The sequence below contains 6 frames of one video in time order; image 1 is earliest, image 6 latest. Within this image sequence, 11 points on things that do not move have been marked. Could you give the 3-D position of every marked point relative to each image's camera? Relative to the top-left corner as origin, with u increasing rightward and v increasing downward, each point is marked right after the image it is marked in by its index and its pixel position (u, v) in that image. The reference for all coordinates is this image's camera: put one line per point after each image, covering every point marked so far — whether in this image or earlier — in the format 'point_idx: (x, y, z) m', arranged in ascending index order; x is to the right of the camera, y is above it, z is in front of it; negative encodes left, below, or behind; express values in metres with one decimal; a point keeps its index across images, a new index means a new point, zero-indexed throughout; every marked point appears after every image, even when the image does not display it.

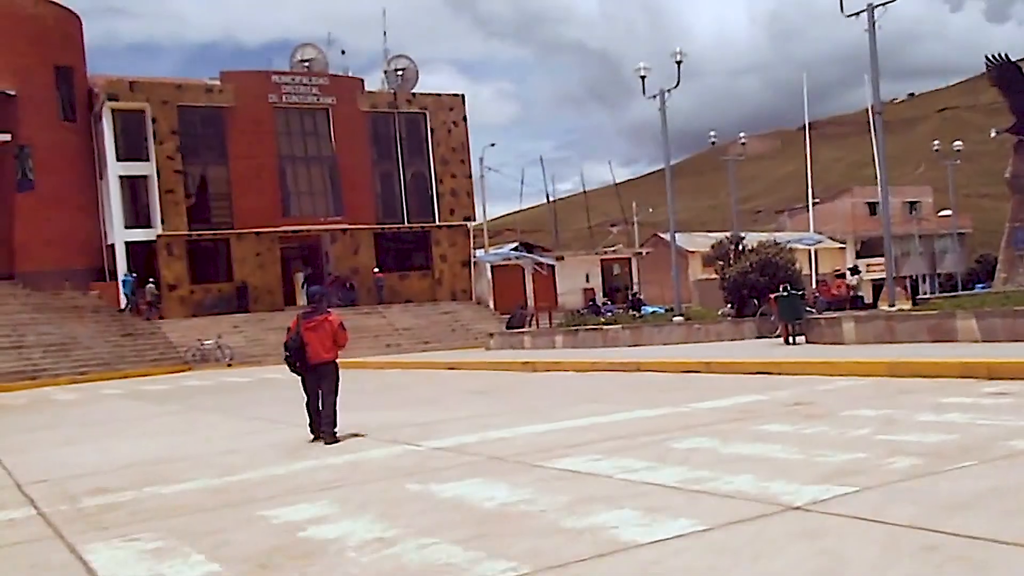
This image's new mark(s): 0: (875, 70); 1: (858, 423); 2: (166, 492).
0: (+5.8, +3.5, +17.4) m
1: (+2.5, -1.0, +7.5) m
2: (-2.2, -1.3, +6.6) m
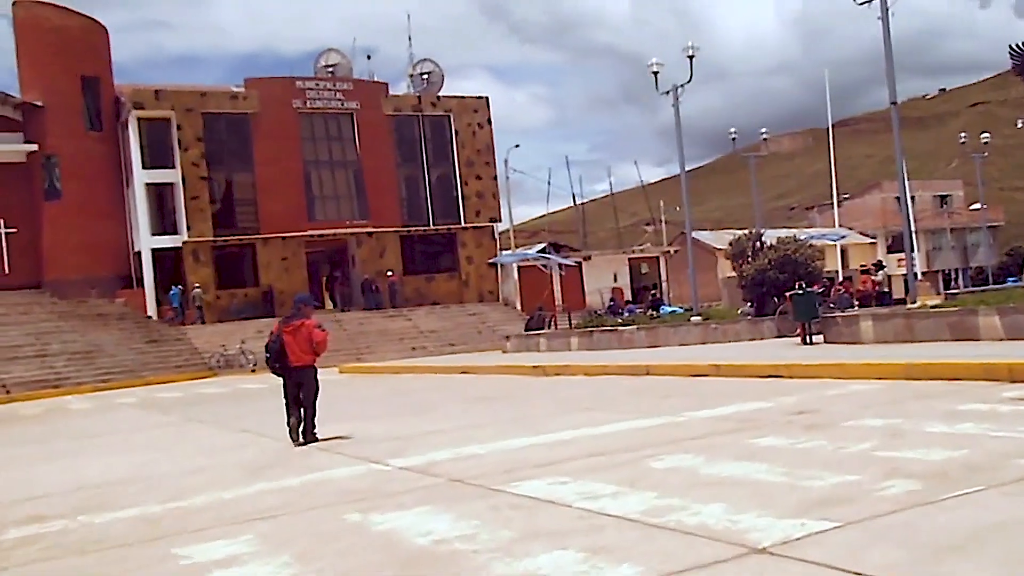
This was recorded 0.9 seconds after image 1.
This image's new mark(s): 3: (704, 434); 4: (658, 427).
0: (+5.9, +3.6, +16.6) m
1: (+2.3, -1.0, +6.8) m
2: (-2.4, -1.4, +6.1) m
3: (+1.4, -1.1, +7.7) m
4: (+1.2, -1.1, +8.4) m
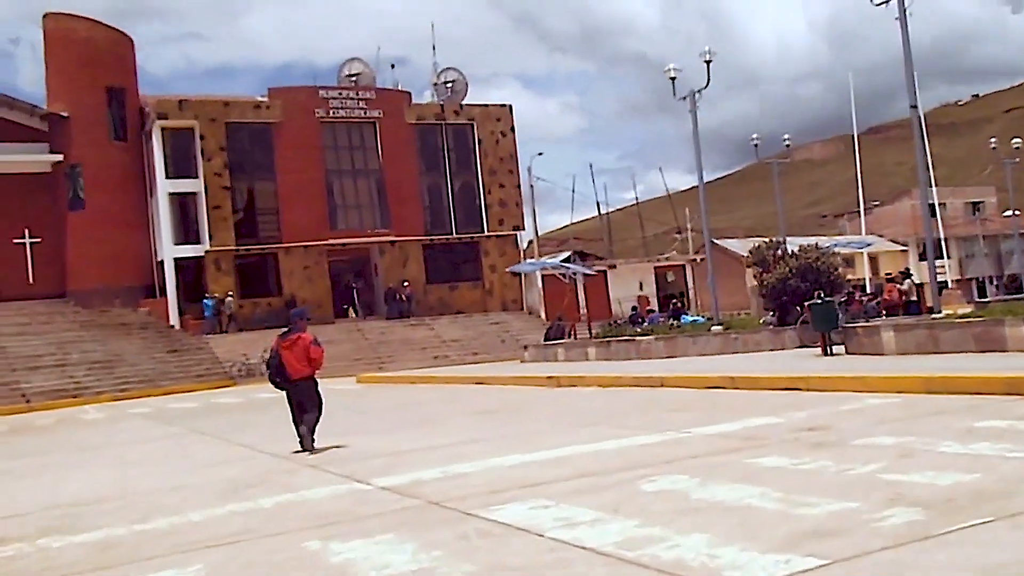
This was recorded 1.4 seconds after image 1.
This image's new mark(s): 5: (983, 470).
0: (+6.1, +3.5, +16.0) m
1: (+2.2, -1.0, +6.4) m
2: (-2.5, -1.4, +5.8) m
3: (+1.4, -1.2, +7.3) m
4: (+1.1, -1.2, +8.0) m
5: (+2.5, -1.0, +5.6) m
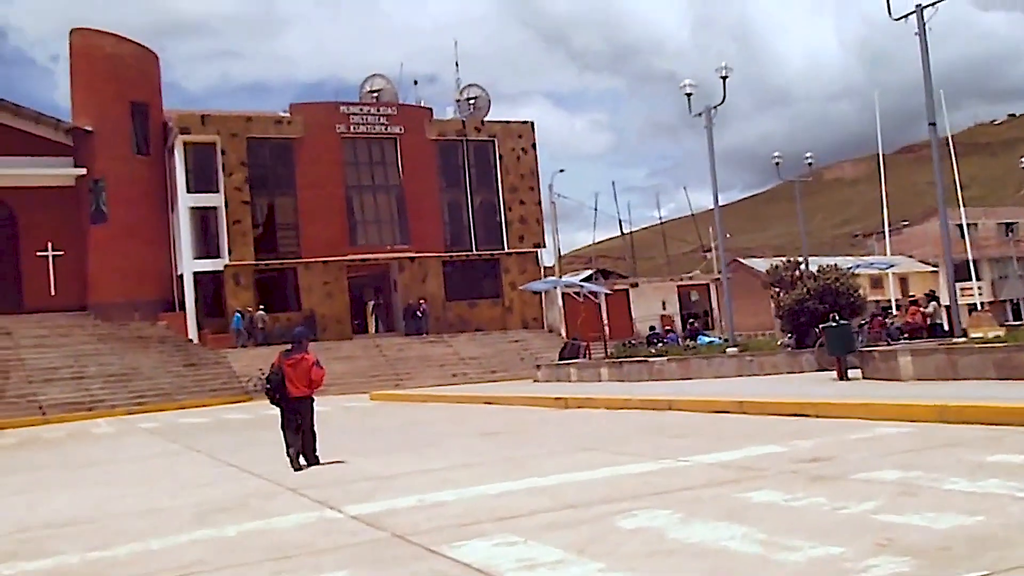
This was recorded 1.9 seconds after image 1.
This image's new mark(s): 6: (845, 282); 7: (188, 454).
0: (+6.2, +3.1, +15.6) m
1: (+2.0, -1.2, +5.9) m
2: (-2.7, -1.5, +5.5) m
3: (+1.2, -1.3, +6.9) m
4: (+1.0, -1.3, +7.6) m
5: (+2.3, -1.1, +5.2) m
6: (+6.4, +0.1, +19.9) m
7: (-4.3, -2.2, +13.8) m
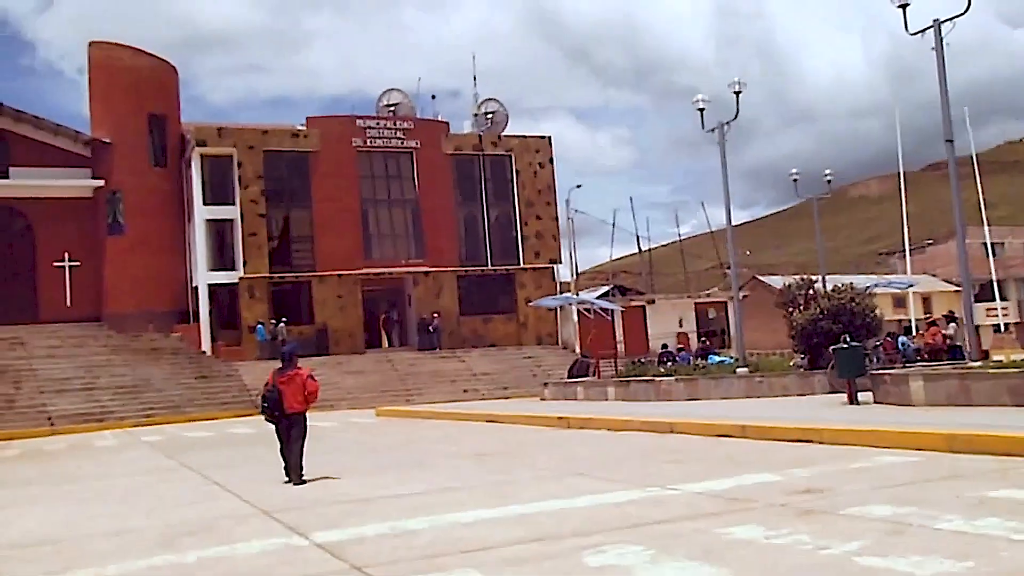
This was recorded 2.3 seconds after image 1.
0: (+6.3, +2.8, +15.2) m
1: (+1.8, -1.3, +5.6) m
2: (-2.9, -1.6, +5.2) m
3: (+1.1, -1.4, +6.6) m
4: (+0.9, -1.5, +7.3) m
5: (+2.1, -1.2, +4.8) m
6: (+6.5, -0.3, +19.5) m
7: (-4.3, -2.4, +13.5) m
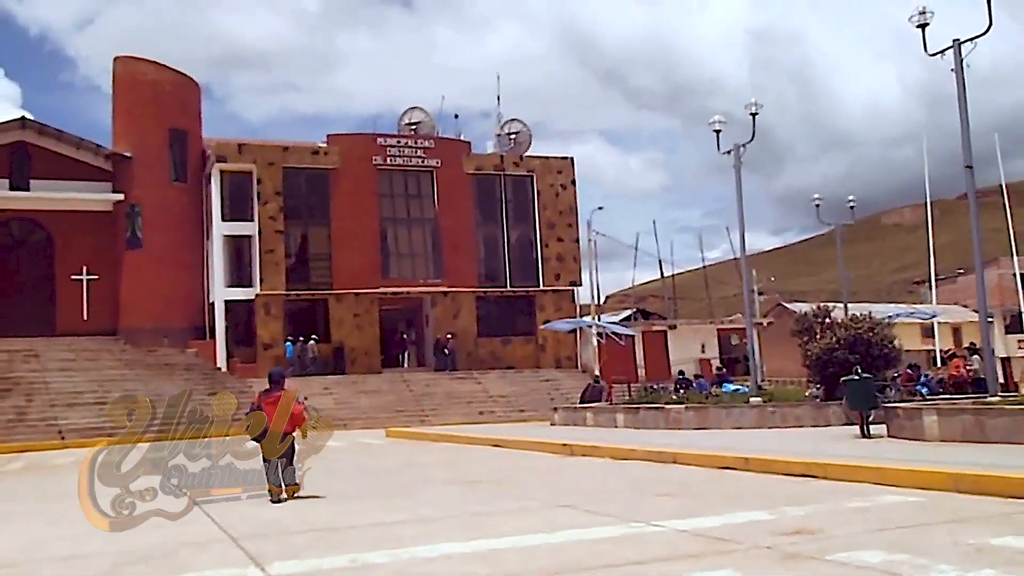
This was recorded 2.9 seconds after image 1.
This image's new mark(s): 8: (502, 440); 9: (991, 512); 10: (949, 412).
0: (+6.4, +2.4, +14.7) m
1: (+1.6, -1.4, +5.1) m
2: (-3.1, -1.6, +4.9) m
3: (+0.8, -1.6, +6.1) m
4: (+0.7, -1.6, +6.8) m
5: (+1.9, -1.3, +4.3) m
6: (+6.6, -0.8, +18.9) m
7: (-4.3, -2.5, +13.2) m
8: (-0.2, -2.7, +18.9) m
9: (+3.4, -1.6, +7.4) m
10: (+5.0, -1.4, +12.0) m
